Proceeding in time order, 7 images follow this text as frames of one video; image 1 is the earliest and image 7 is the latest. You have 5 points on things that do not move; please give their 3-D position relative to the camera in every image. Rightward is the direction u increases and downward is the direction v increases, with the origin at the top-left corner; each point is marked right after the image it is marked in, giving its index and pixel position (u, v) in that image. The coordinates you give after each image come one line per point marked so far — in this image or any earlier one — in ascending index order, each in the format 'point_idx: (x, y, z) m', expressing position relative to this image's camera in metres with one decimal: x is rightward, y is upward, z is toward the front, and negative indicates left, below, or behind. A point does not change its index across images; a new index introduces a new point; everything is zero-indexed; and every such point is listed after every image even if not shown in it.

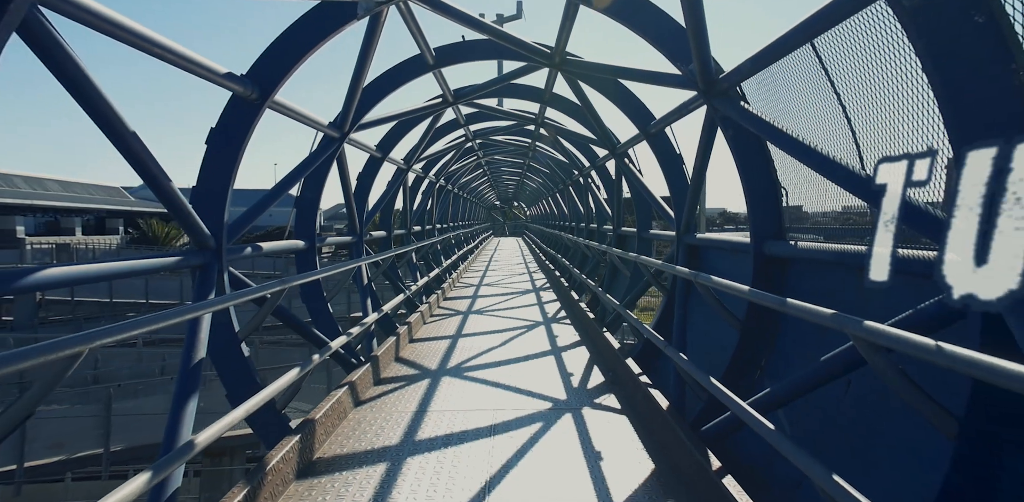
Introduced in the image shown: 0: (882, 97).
0: (+3.0, +1.3, +3.2) m
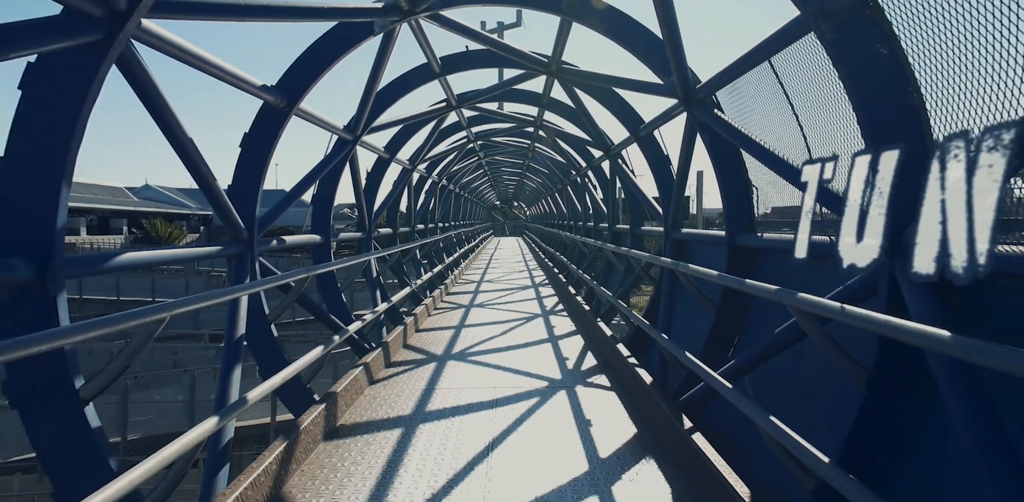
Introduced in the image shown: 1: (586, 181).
0: (+3.0, +1.4, +3.8) m
1: (+3.1, +3.0, +16.4) m
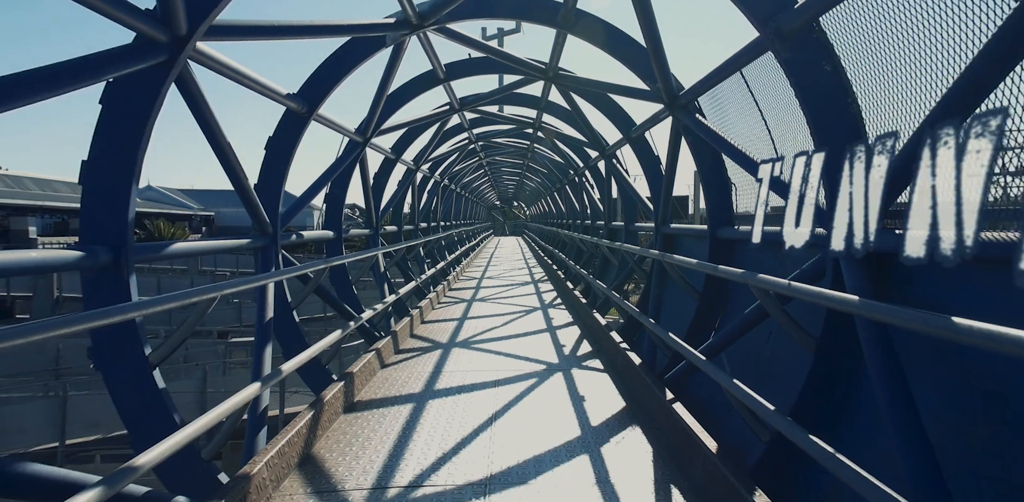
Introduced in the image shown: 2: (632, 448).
0: (+3.0, +1.5, +4.3) m
1: (+3.1, +3.1, +17.0) m
2: (+1.4, -2.3, +4.5) m
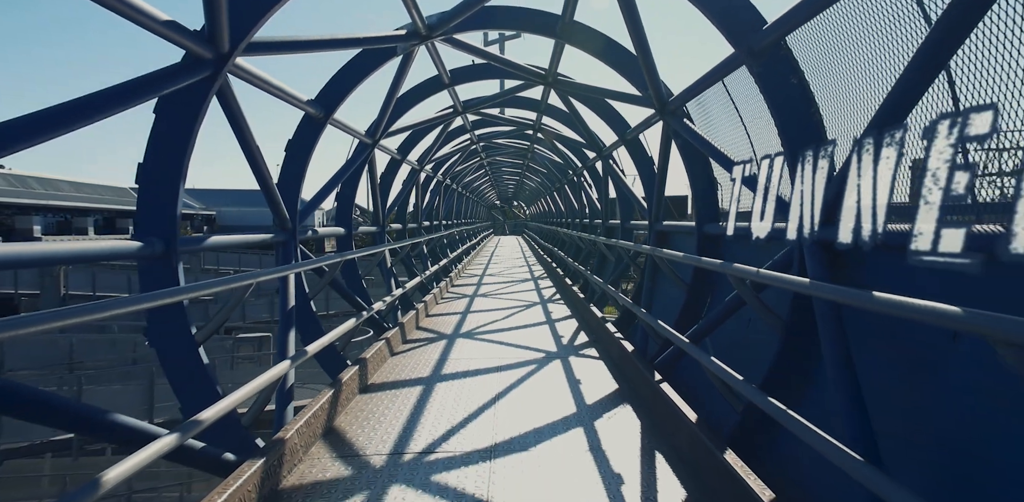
0: (+3.0, +1.6, +4.8) m
1: (+3.1, +3.2, +17.4) m
2: (+1.4, -2.2, +4.9) m
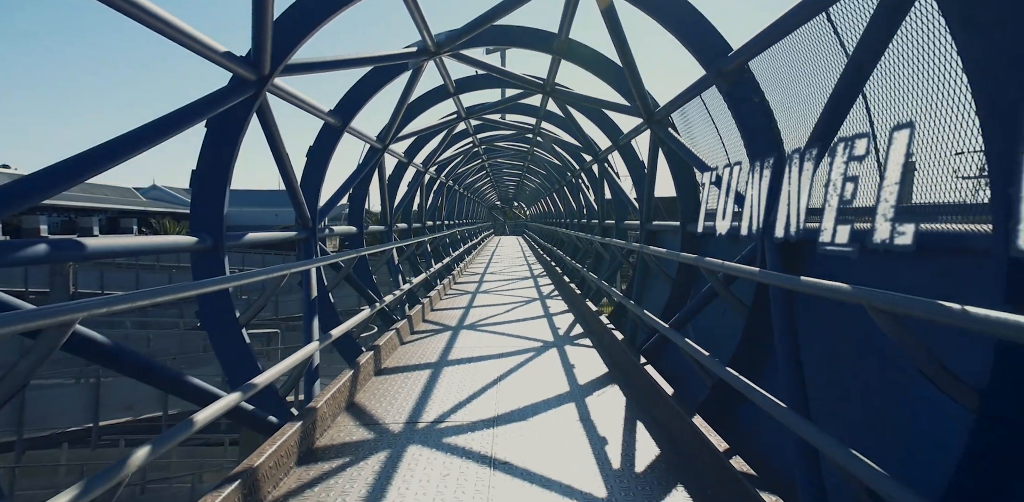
0: (+3.0, +1.7, +5.4) m
1: (+3.1, +3.2, +18.1) m
2: (+1.4, -2.1, +5.6) m
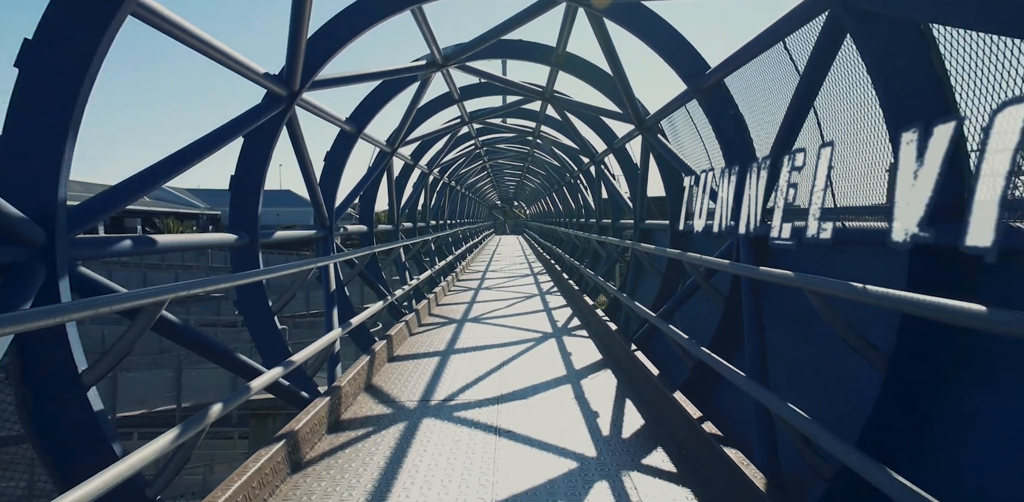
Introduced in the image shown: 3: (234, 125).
0: (+3.1, +1.7, +6.0) m
1: (+3.2, +3.3, +18.6) m
2: (+1.5, -2.1, +6.2) m
3: (-3.2, +1.5, +4.5) m
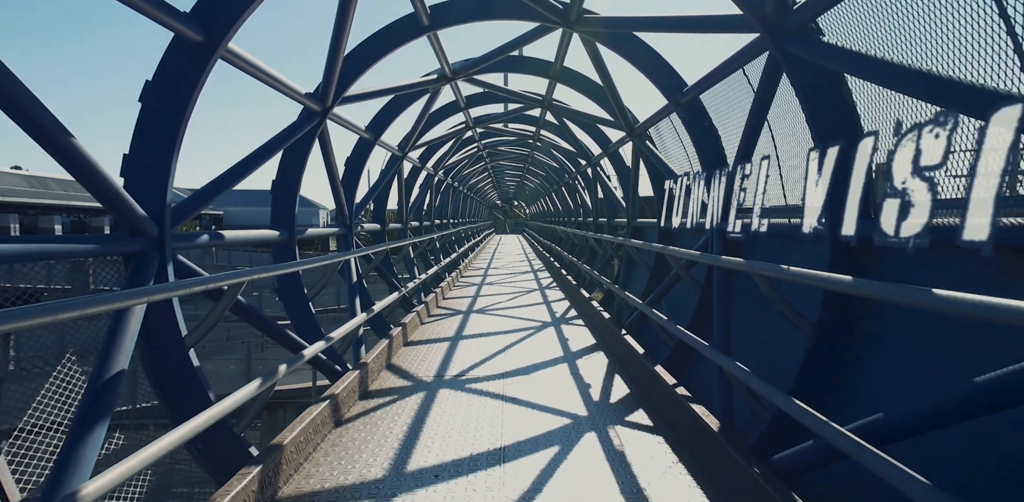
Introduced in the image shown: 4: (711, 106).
0: (+3.1, +1.8, +6.8) m
1: (+3.2, +3.4, +19.4) m
2: (+1.5, -2.0, +6.9) m
3: (-3.1, +1.5, +5.3) m
4: (+3.0, +2.2, +5.8) m
